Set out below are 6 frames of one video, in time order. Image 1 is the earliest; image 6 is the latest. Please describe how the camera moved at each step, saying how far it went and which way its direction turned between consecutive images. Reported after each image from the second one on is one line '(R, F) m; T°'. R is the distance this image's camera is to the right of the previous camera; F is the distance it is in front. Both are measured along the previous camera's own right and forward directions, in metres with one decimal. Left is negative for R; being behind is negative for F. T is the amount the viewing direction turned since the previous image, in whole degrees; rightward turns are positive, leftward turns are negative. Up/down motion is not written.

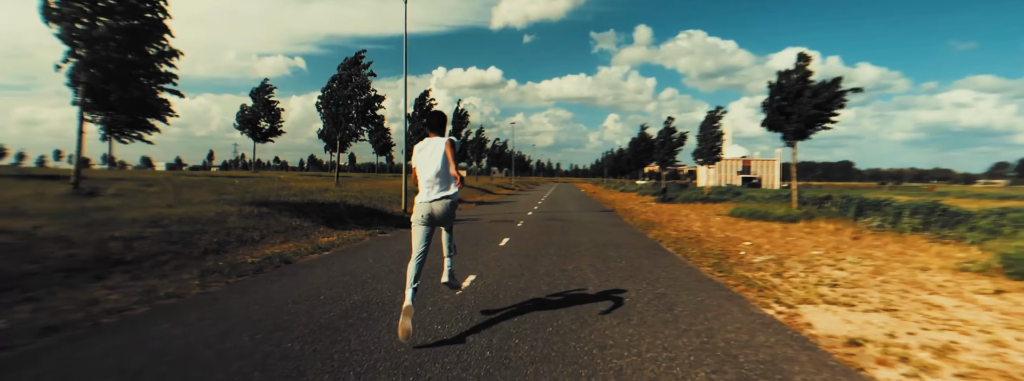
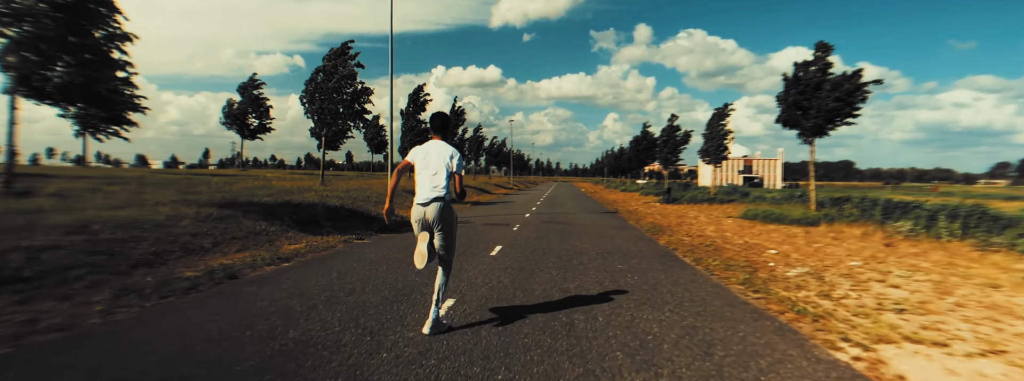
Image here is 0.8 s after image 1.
(+0.1, +1.4) m; 0°
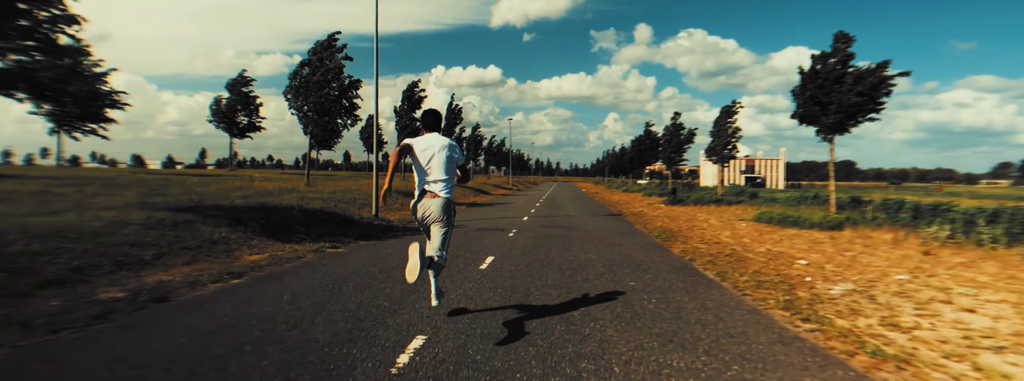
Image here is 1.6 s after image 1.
(+0.1, +1.3) m; 0°
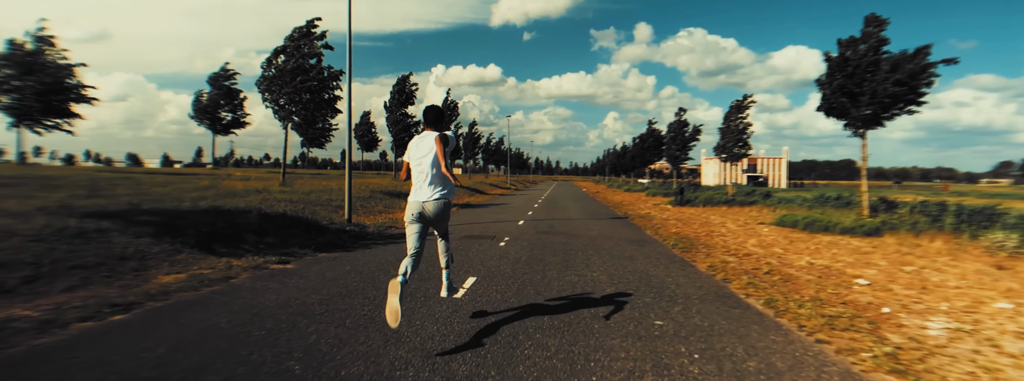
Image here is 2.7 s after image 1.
(+0.2, +1.8) m; 0°
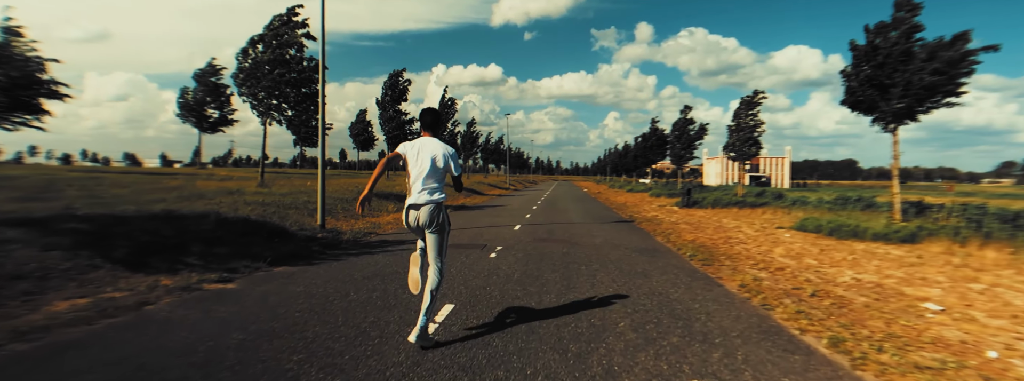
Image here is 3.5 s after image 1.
(+0.2, +1.4) m; 0°
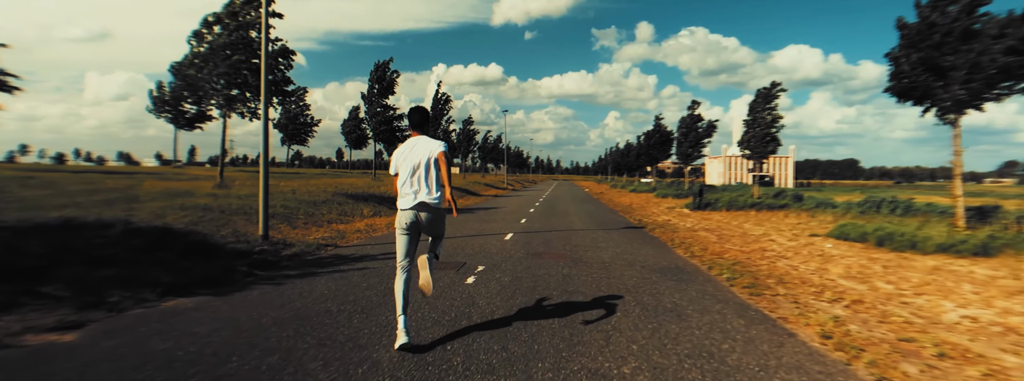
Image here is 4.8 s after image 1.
(+0.2, +2.1) m; 0°
